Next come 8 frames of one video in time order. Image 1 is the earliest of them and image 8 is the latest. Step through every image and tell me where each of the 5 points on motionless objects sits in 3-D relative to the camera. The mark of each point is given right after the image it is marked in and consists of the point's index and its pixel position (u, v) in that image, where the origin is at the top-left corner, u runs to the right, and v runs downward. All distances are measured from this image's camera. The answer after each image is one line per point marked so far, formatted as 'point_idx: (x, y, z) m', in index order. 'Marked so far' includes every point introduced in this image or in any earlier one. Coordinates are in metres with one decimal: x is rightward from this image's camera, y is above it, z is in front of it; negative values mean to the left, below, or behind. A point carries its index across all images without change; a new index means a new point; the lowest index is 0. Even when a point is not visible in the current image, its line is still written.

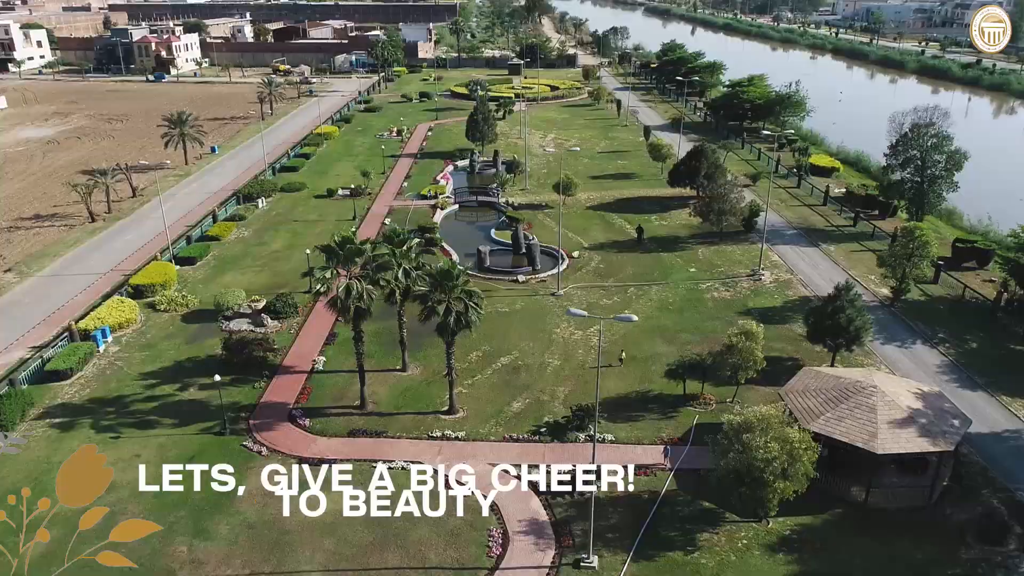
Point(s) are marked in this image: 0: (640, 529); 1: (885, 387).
0: (+1.7, -3.2, +16.8) m
1: (+5.4, -1.6, +18.3) m
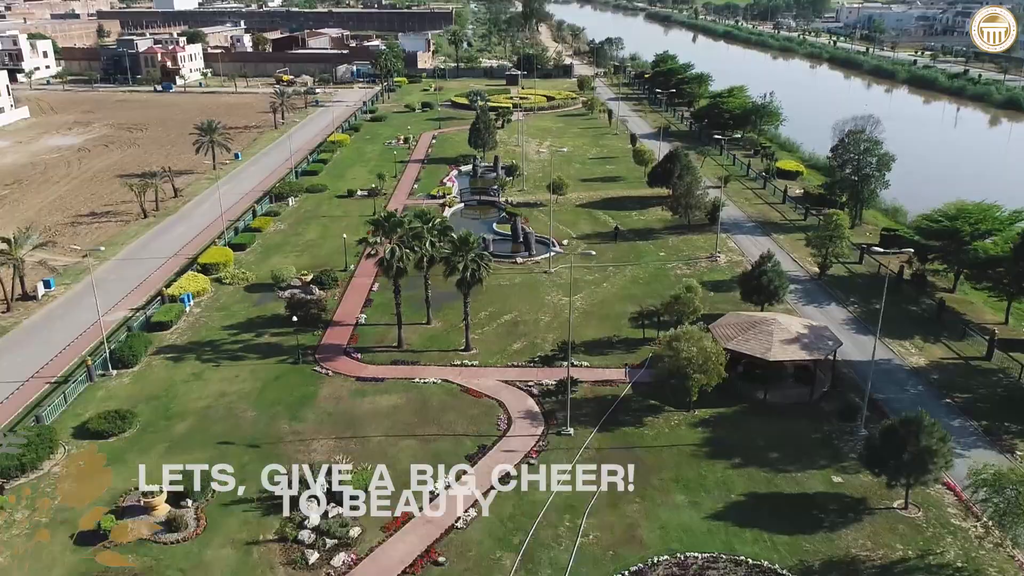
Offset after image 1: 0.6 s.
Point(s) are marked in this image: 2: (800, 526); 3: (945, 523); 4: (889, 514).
0: (+1.8, -2.4, +24.0) m
1: (+5.4, -0.8, +25.4) m
2: (+4.4, -3.6, +19.1) m
3: (+6.6, -3.5, +19.0) m
4: (+5.9, -3.5, +19.4) m
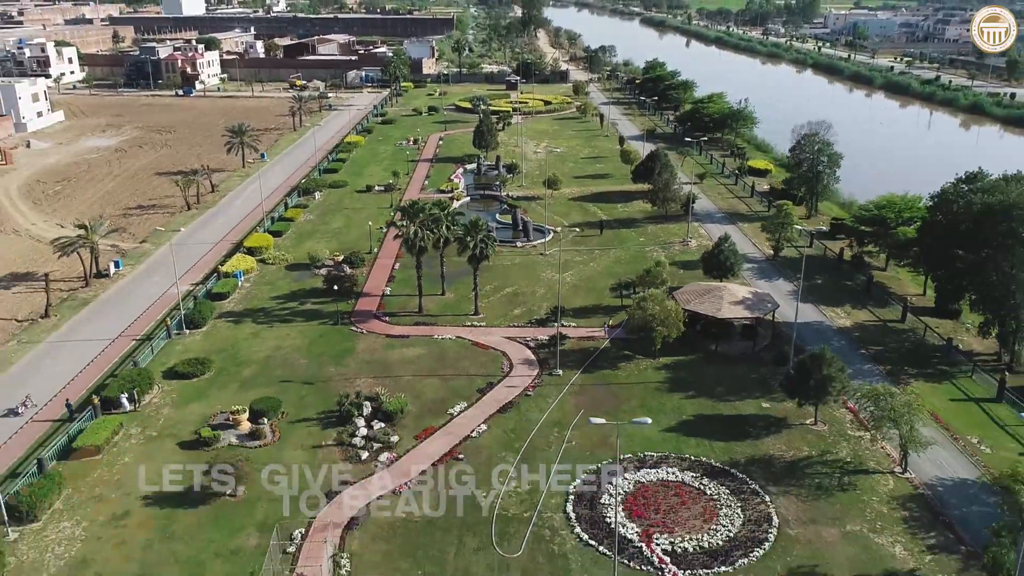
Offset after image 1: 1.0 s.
0: (+1.8, -1.7, +30.0) m
1: (+5.5, -0.1, +31.5) m
2: (+4.4, -3.0, +25.2) m
3: (+6.6, -2.9, +25.0) m
4: (+5.9, -2.8, +25.4) m
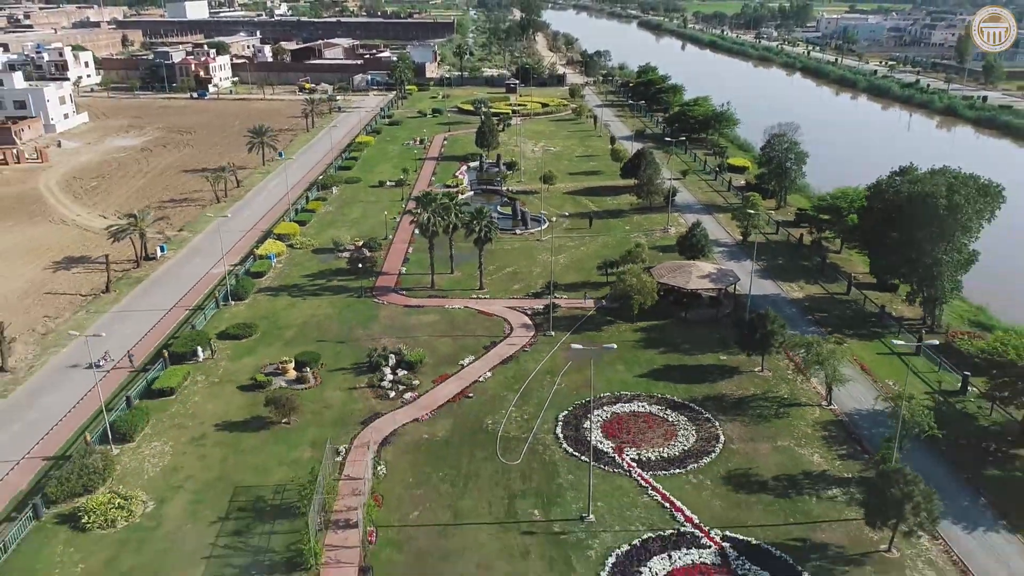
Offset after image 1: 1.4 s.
0: (+1.8, -1.0, +35.5) m
1: (+5.5, +0.6, +36.9) m
2: (+4.4, -2.2, +30.6) m
3: (+6.6, -2.2, +30.5) m
4: (+5.9, -2.1, +30.9) m
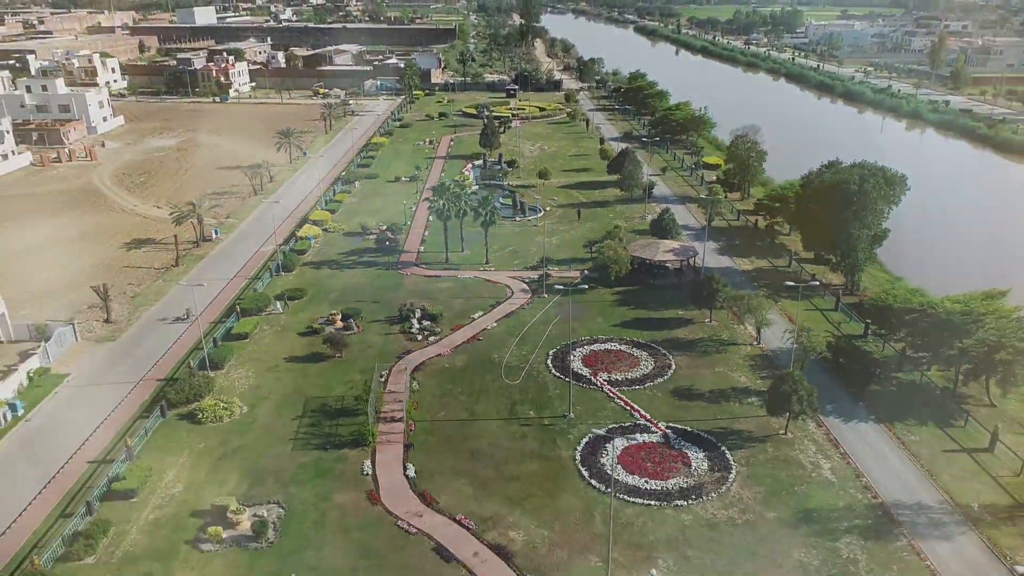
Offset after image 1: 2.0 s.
0: (+1.8, 0.0, +43.8) m
1: (+5.5, +1.6, +45.3) m
2: (+4.5, -1.2, +38.9) m
3: (+6.6, -1.2, +38.8) m
4: (+6.0, -1.1, +39.2) m
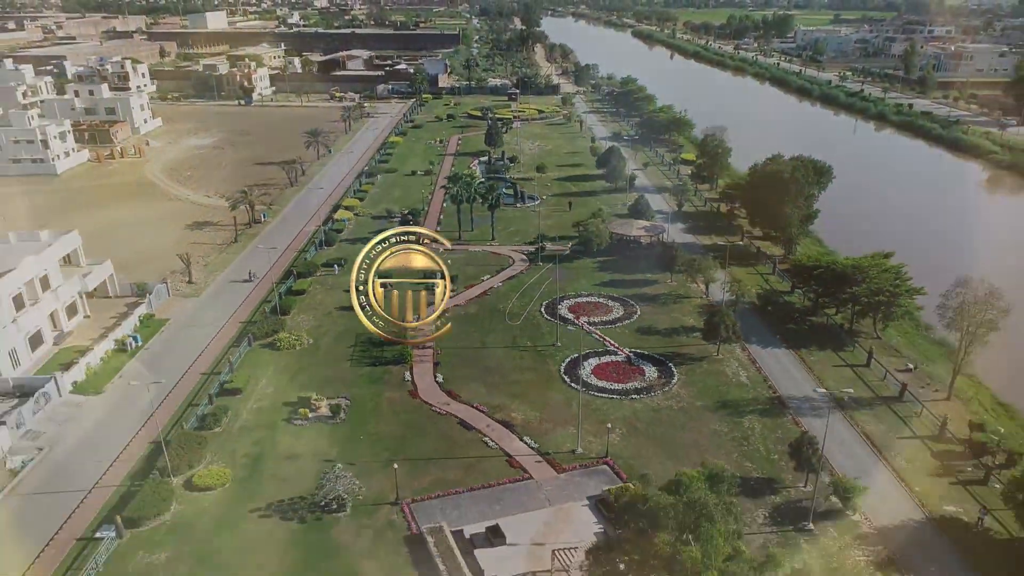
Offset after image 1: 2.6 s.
0: (+1.9, +1.3, +54.0) m
1: (+5.6, +2.9, +55.4) m
2: (+4.5, +0.1, +49.1) m
3: (+6.7, +0.2, +48.9) m
4: (+6.0, +0.2, +49.4) m
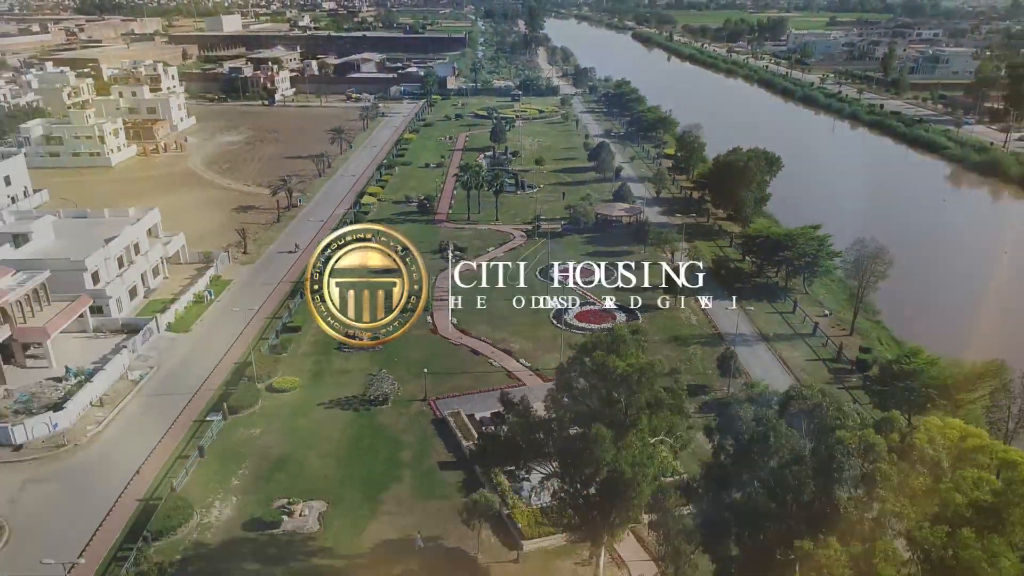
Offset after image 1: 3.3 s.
0: (+2.0, +2.7, +64.3) m
1: (+5.6, +4.4, +65.7) m
2: (+4.6, +1.5, +59.4) m
3: (+6.7, +1.6, +59.2) m
4: (+6.0, +1.7, +59.7) m
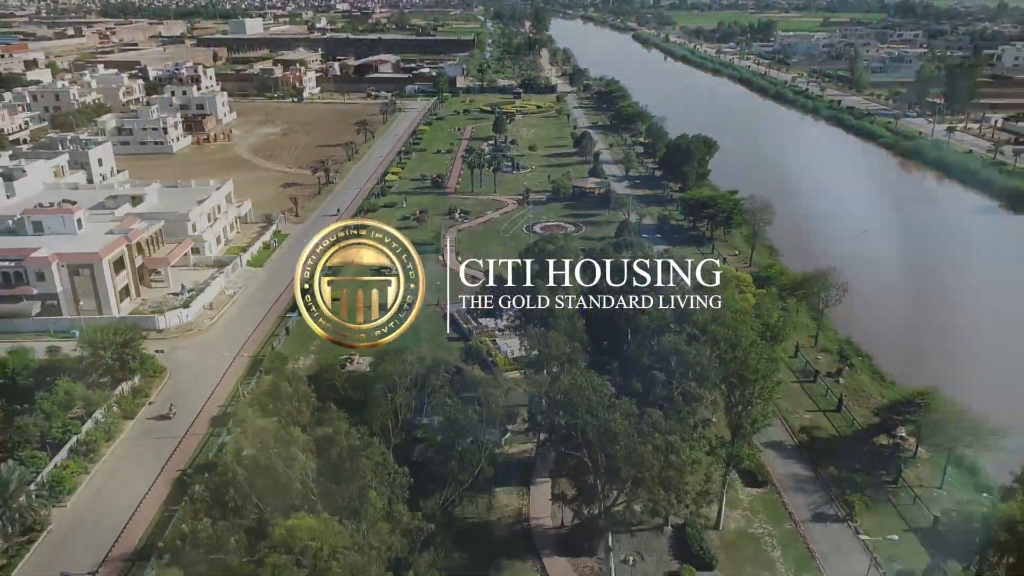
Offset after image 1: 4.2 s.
0: (+1.6, +5.5, +81.1) m
1: (+5.2, +7.2, +82.5) m
2: (+4.1, +4.3, +76.2) m
3: (+6.3, +4.4, +76.0) m
4: (+5.6, +4.5, +76.5) m
